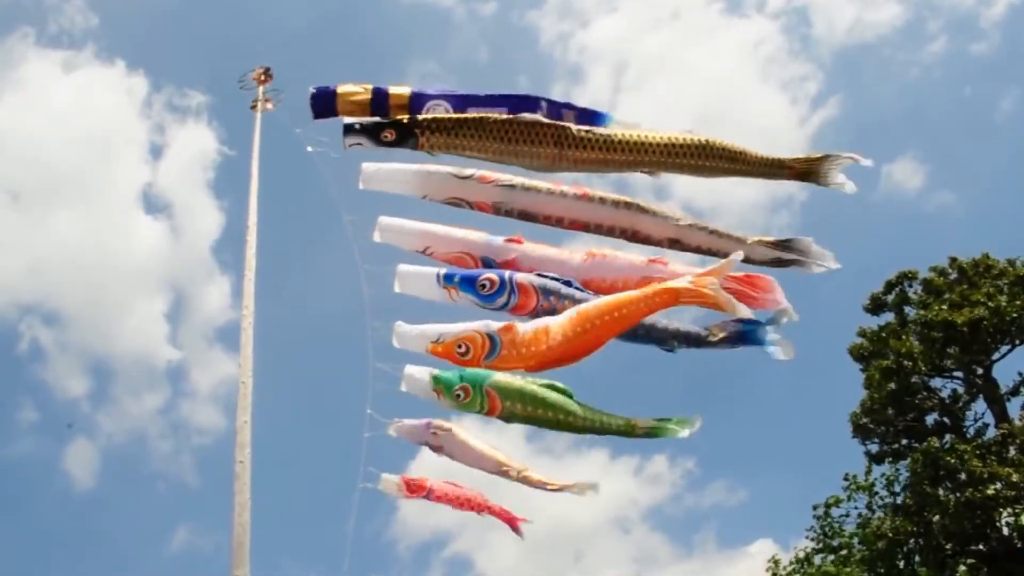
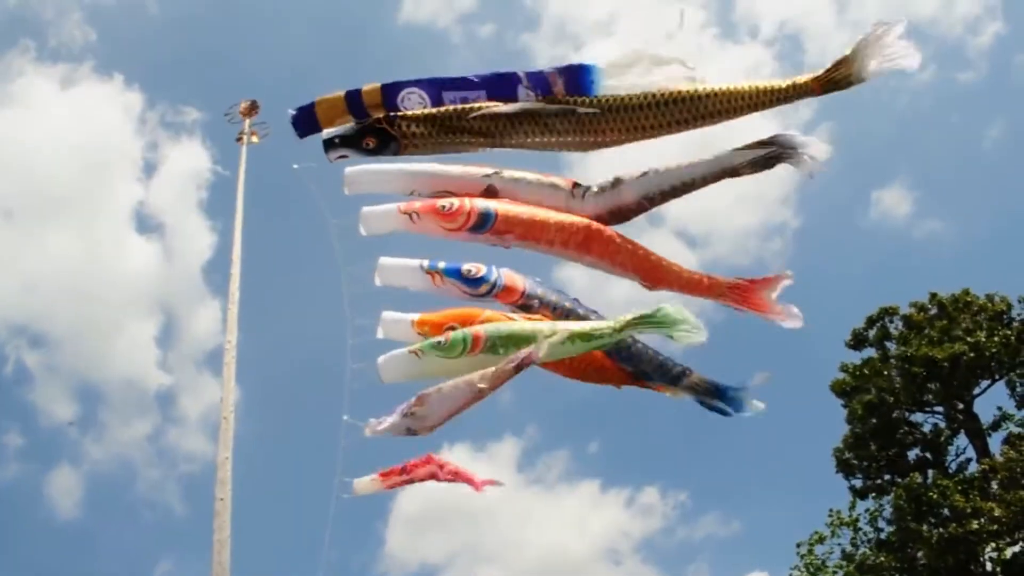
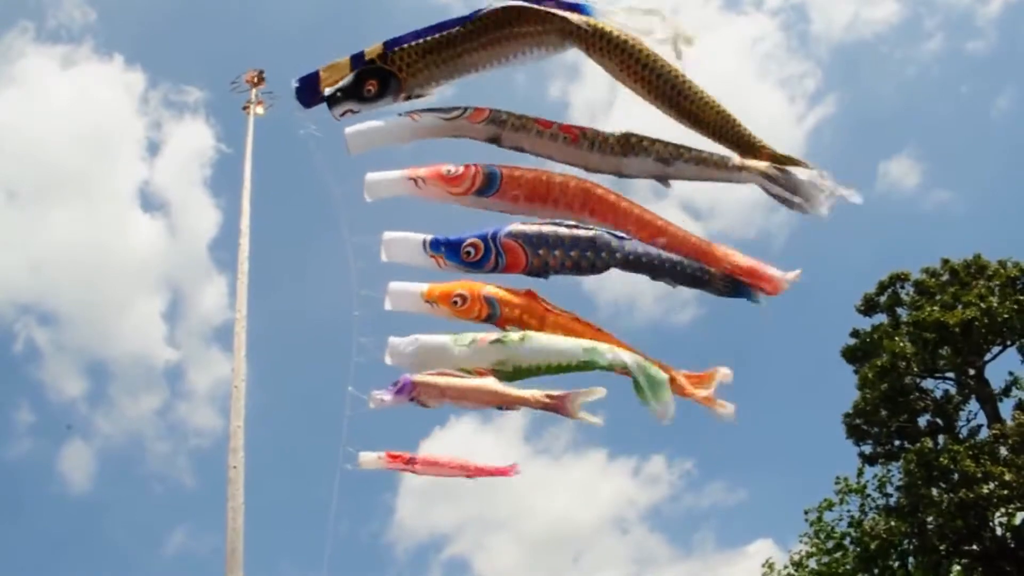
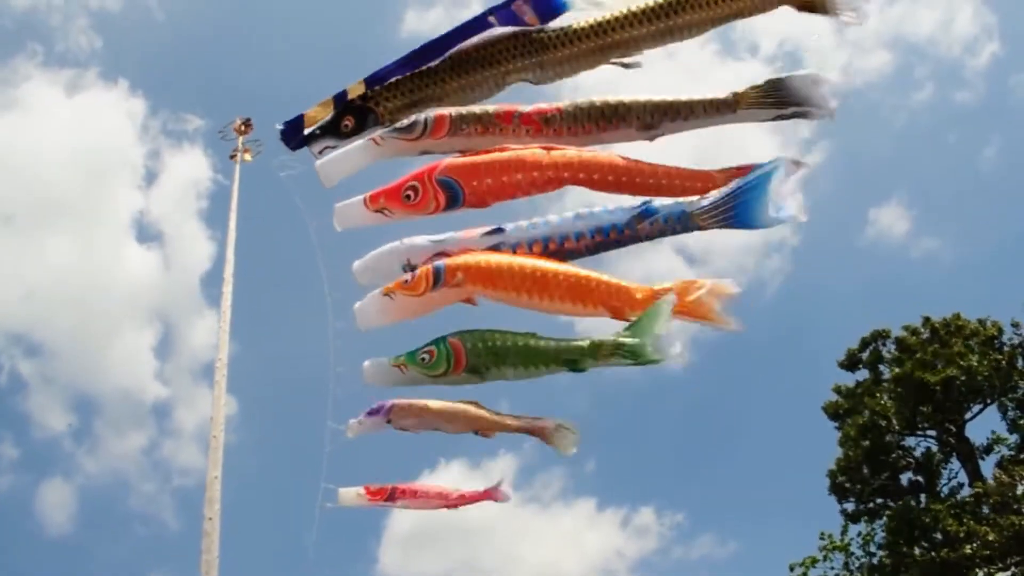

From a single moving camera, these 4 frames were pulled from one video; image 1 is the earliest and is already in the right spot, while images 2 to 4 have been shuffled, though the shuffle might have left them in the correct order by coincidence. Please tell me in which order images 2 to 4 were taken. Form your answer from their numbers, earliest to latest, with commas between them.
3, 2, 4
